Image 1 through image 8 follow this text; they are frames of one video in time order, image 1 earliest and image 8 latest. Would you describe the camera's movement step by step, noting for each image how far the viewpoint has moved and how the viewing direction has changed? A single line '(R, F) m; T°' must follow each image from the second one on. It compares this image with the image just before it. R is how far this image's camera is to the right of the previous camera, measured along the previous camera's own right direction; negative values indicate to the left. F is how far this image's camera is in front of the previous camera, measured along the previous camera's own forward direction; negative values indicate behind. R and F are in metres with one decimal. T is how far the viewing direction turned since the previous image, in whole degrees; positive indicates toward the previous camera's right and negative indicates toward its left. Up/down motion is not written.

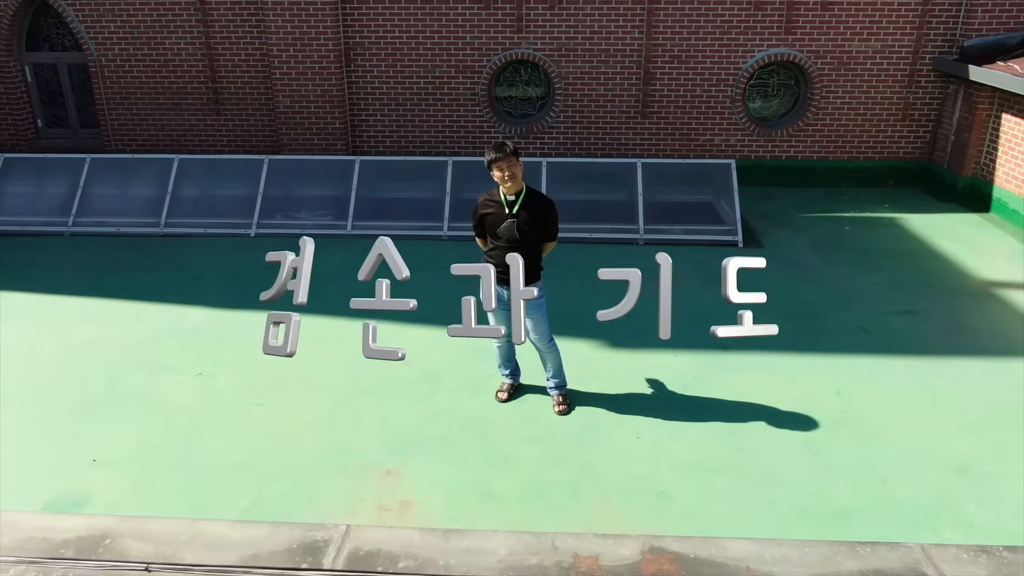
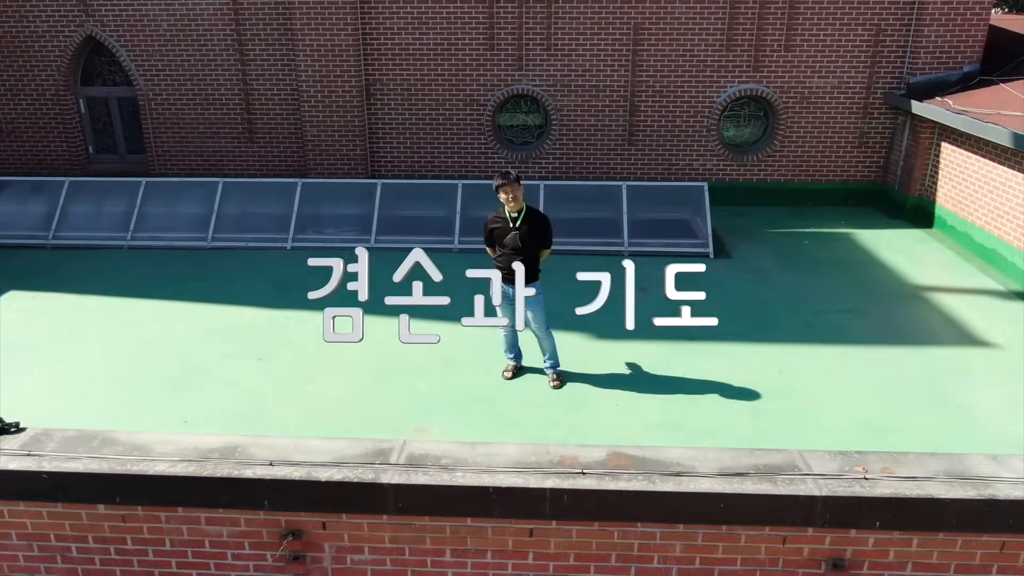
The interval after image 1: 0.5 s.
(0.0, -1.2) m; 0°
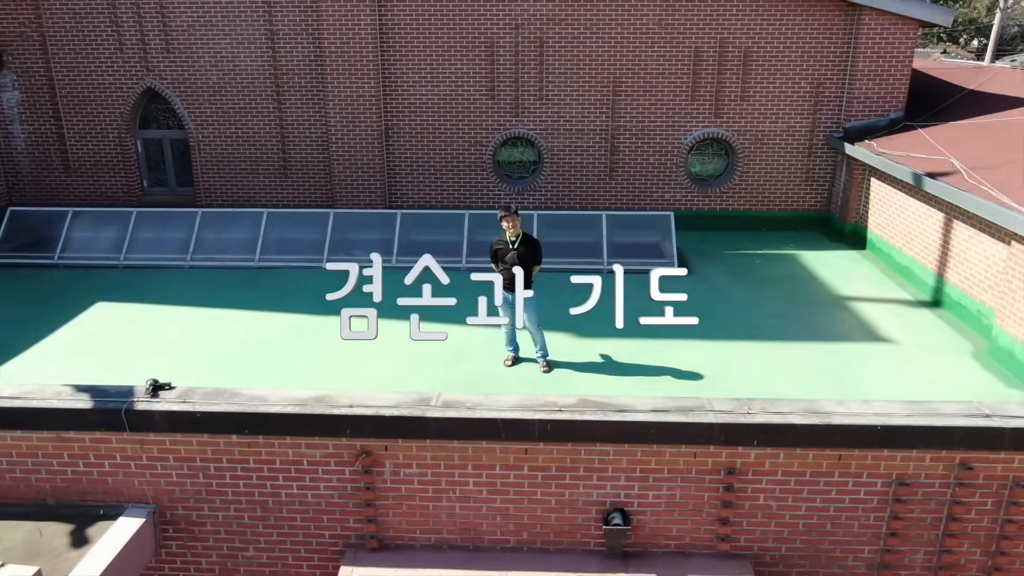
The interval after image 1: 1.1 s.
(0.0, -1.8) m; 0°
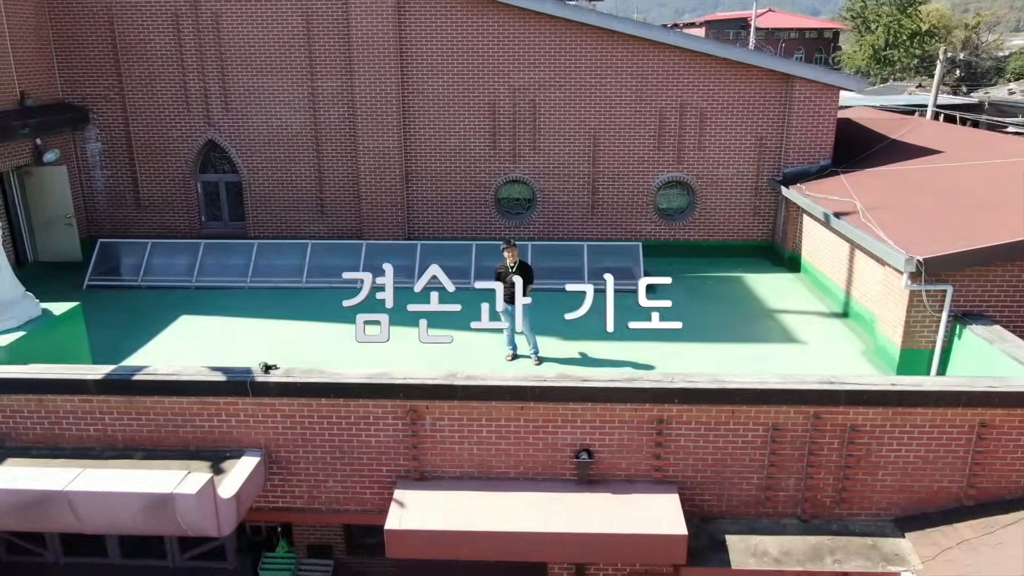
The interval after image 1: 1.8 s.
(0.0, -2.6) m; 0°
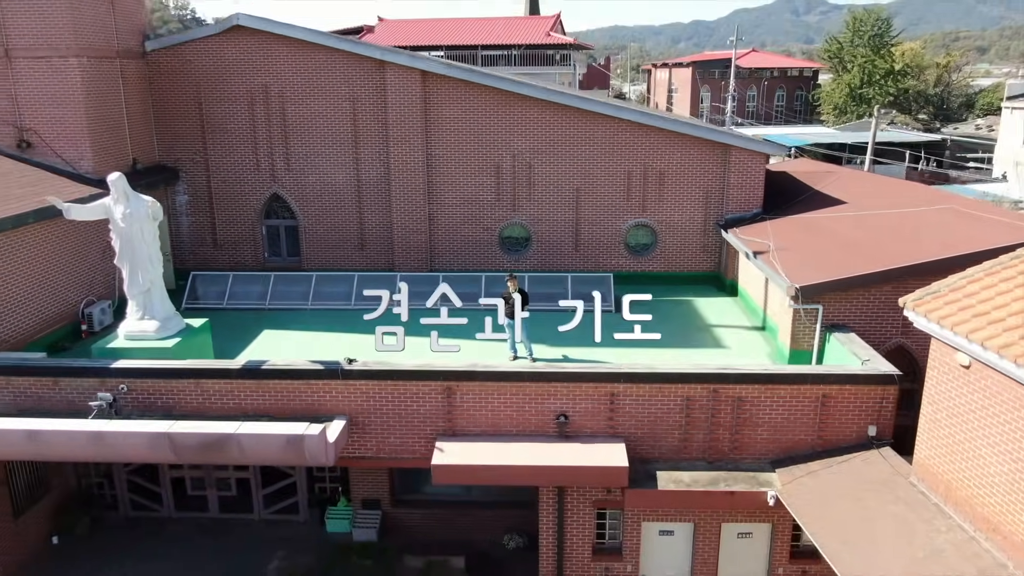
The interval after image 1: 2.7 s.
(-0.1, -4.0) m; 0°
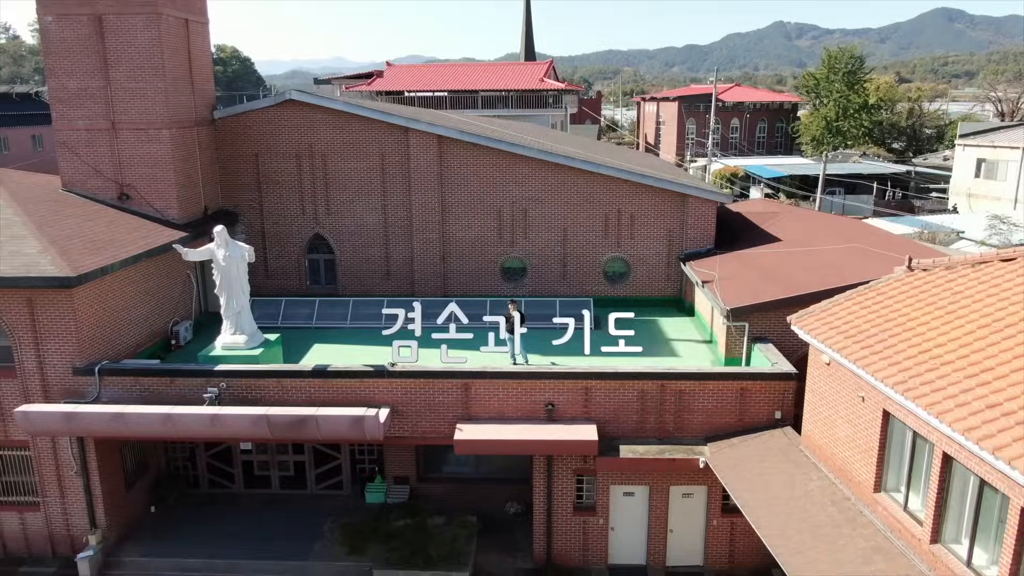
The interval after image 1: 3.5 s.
(-0.1, -4.3) m; 0°
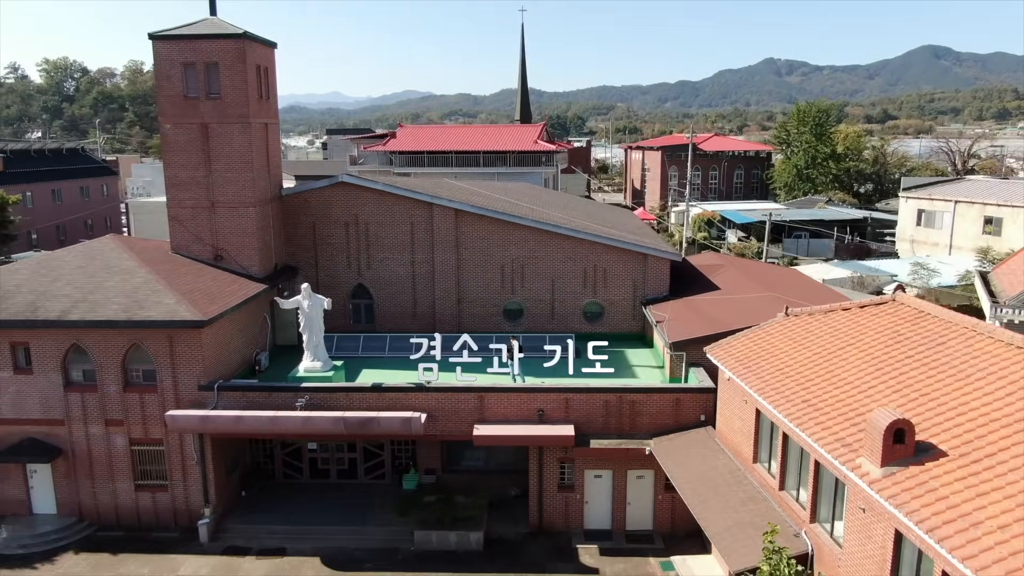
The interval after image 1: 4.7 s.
(-0.2, -6.6) m; 0°
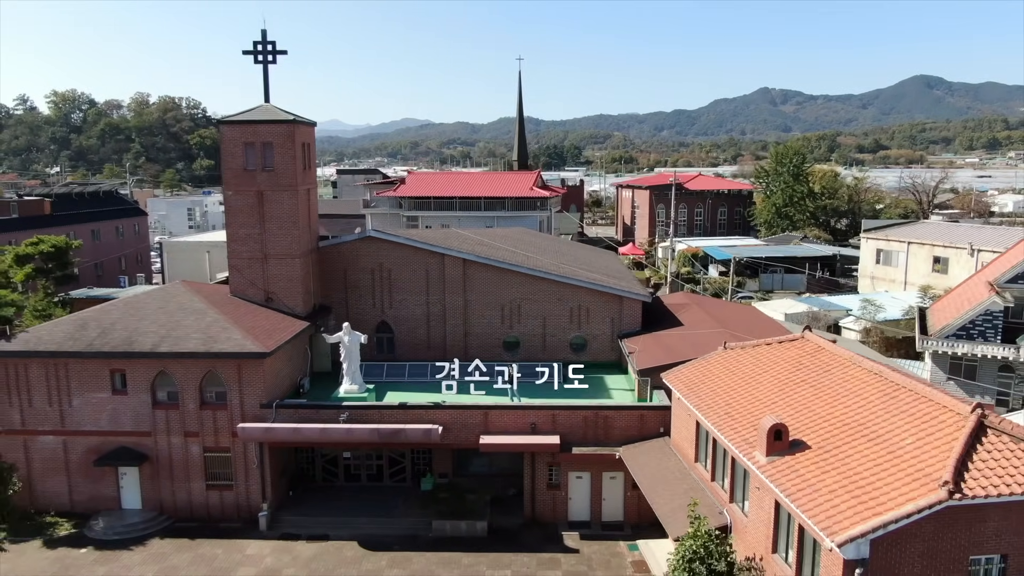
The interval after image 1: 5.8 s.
(0.0, -6.0) m; 0°
